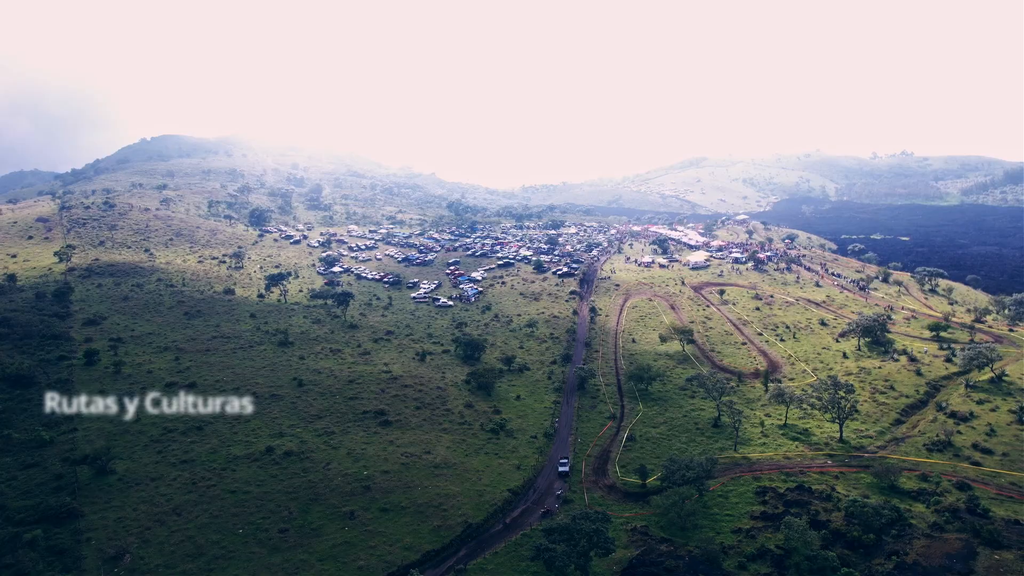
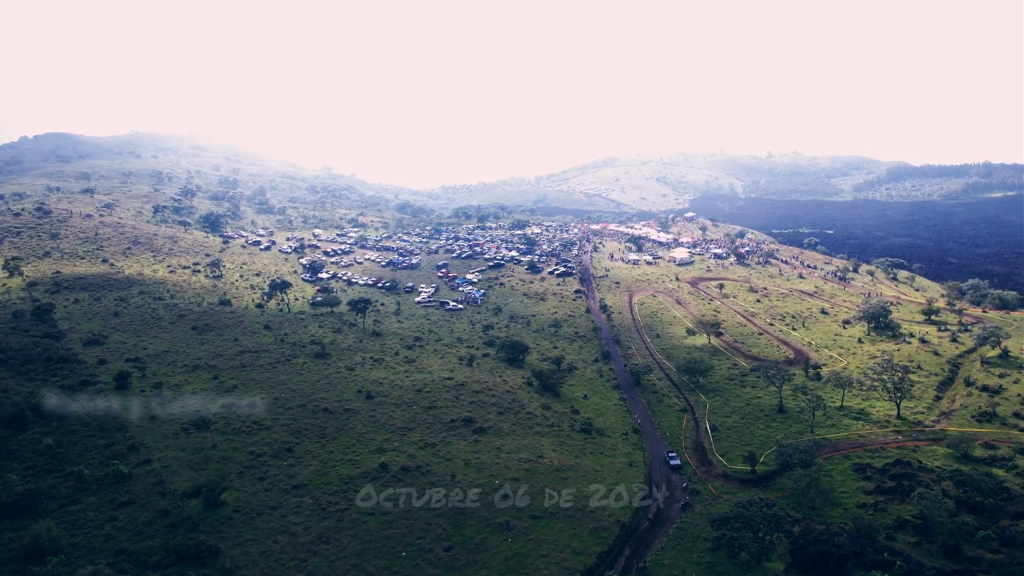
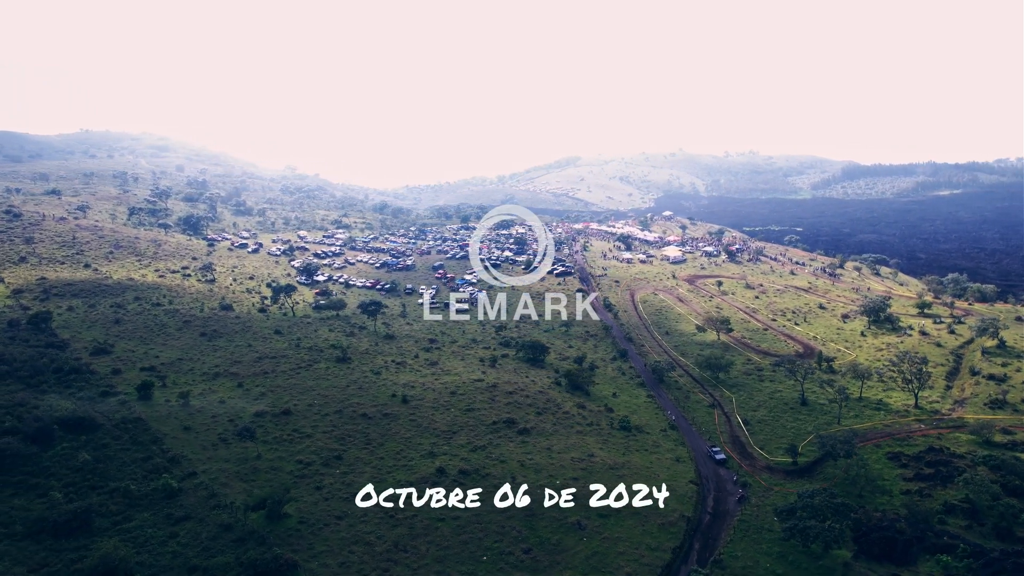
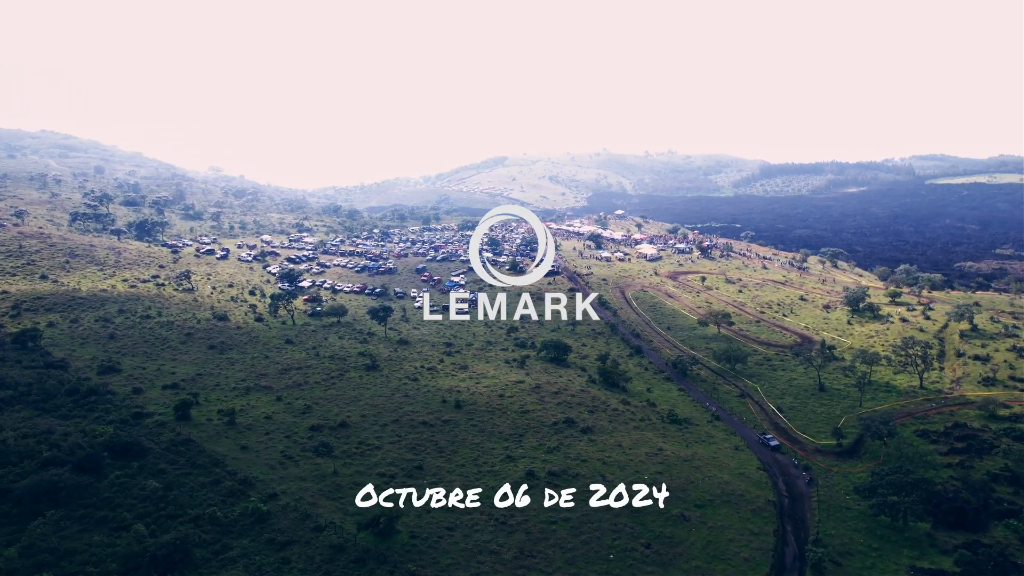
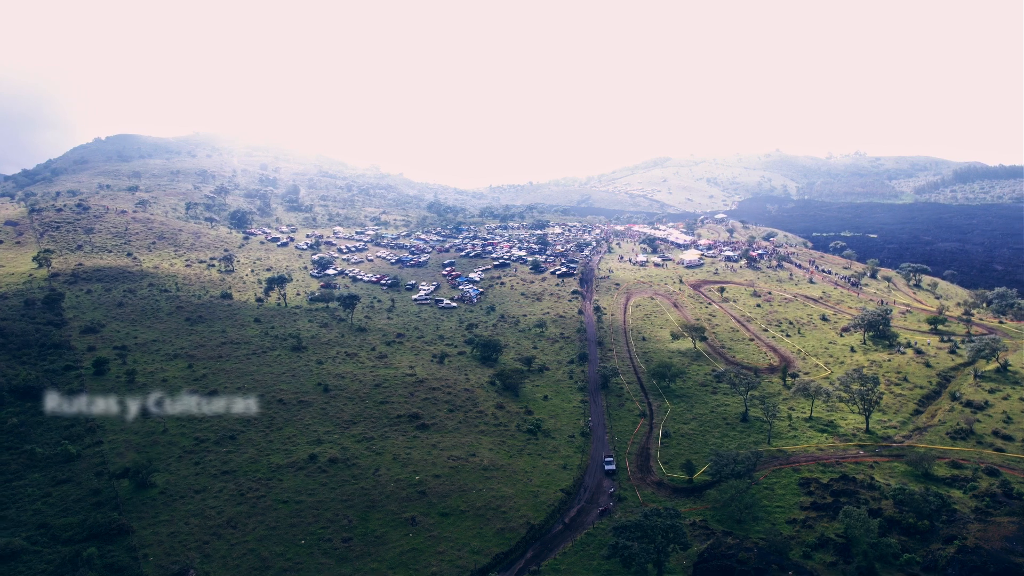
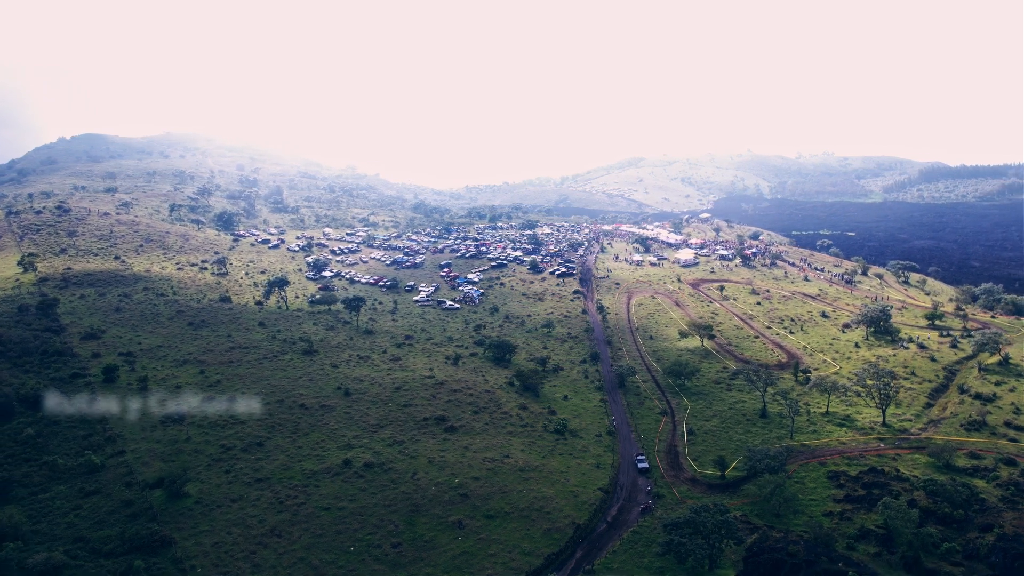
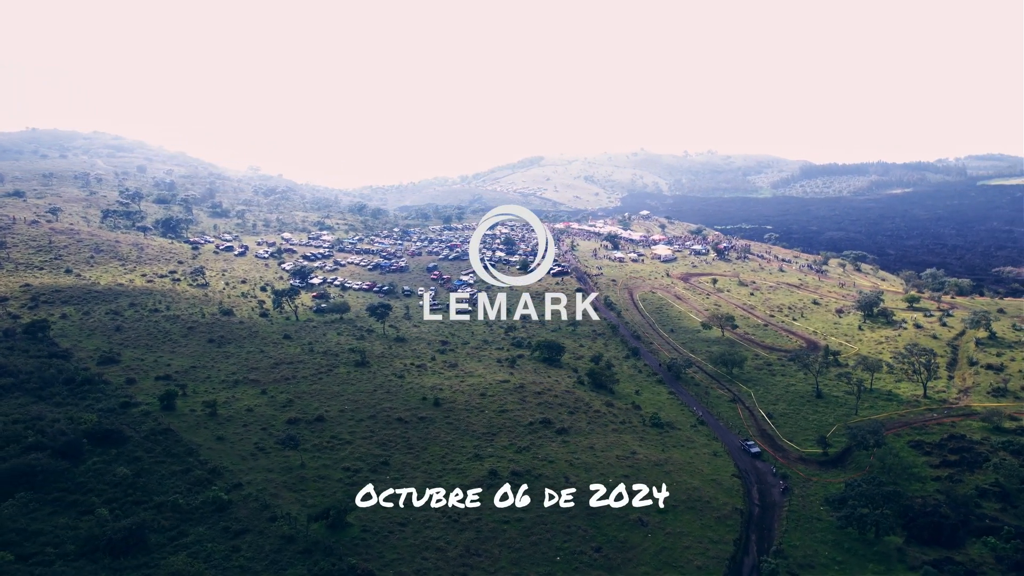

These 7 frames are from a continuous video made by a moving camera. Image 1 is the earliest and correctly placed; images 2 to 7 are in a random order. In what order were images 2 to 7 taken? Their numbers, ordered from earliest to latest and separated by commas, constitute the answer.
5, 6, 2, 3, 7, 4
